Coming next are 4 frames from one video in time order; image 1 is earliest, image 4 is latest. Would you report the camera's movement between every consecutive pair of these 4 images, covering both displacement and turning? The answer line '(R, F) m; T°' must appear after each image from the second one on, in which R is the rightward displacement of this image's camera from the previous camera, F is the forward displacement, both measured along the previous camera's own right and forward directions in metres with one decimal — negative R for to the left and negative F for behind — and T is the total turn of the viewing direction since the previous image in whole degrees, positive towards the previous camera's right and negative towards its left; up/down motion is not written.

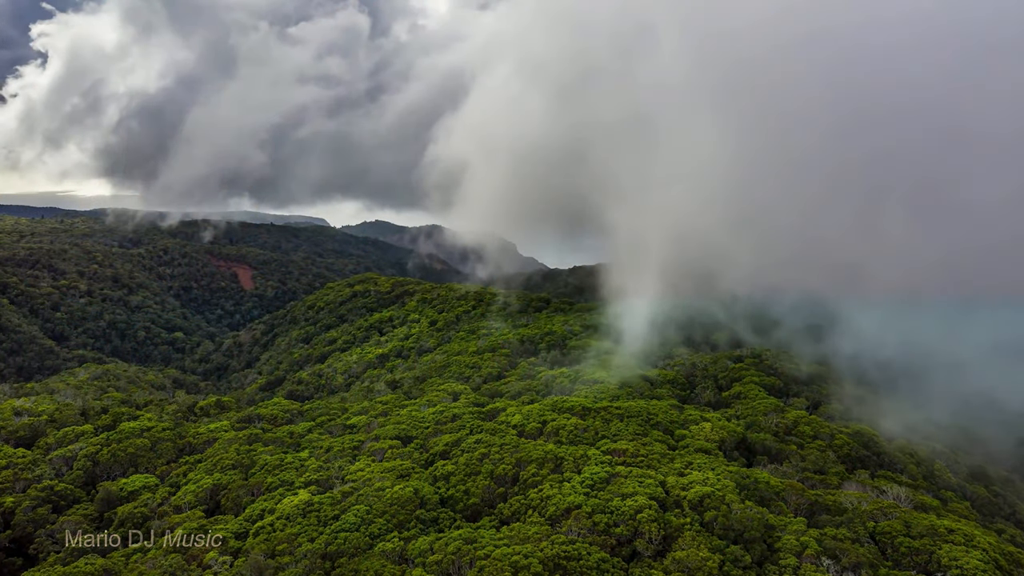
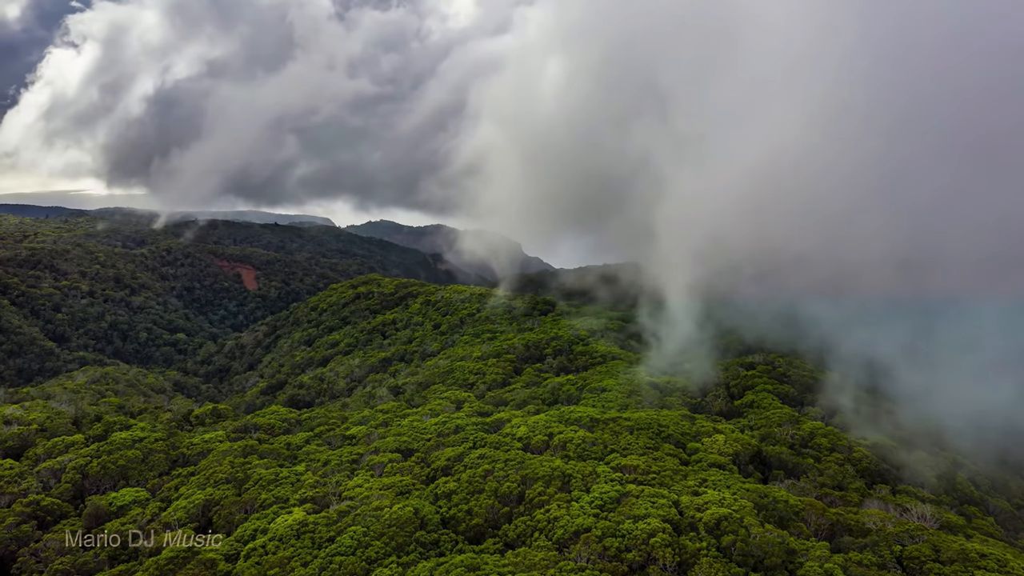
(-0.1, +2.0) m; -1°
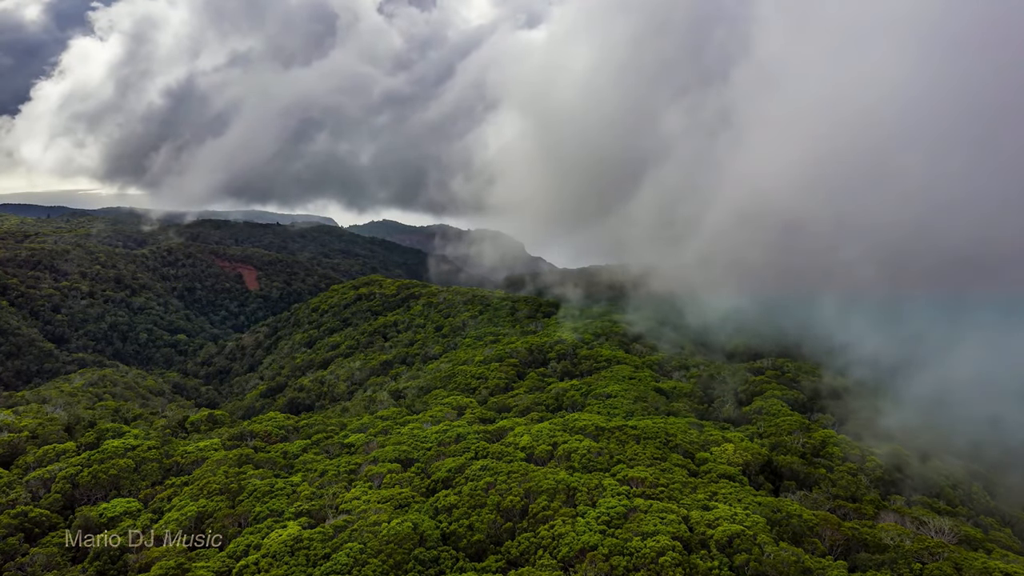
(0.0, +1.4) m; 0°
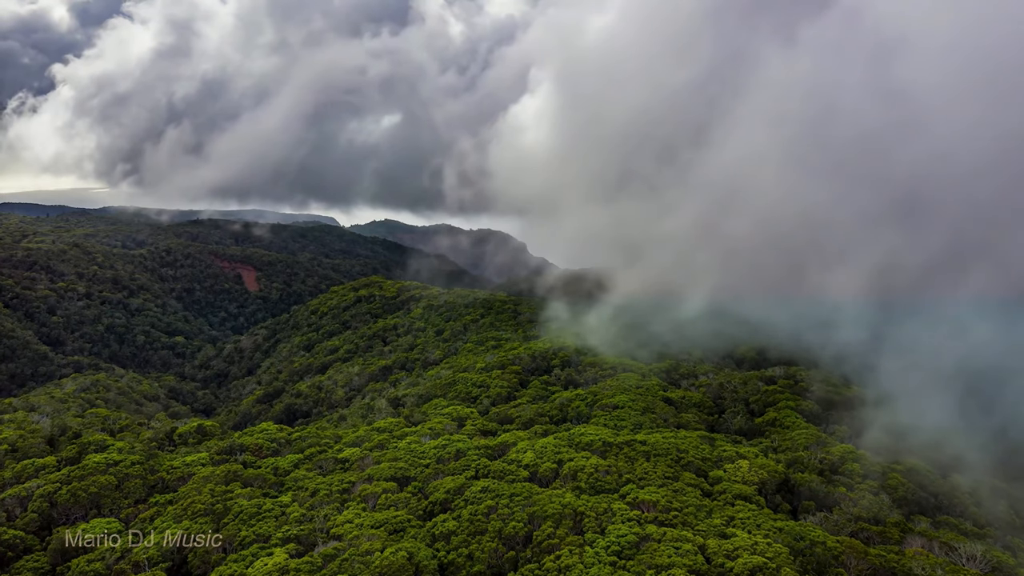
(-0.1, +2.5) m; 0°
